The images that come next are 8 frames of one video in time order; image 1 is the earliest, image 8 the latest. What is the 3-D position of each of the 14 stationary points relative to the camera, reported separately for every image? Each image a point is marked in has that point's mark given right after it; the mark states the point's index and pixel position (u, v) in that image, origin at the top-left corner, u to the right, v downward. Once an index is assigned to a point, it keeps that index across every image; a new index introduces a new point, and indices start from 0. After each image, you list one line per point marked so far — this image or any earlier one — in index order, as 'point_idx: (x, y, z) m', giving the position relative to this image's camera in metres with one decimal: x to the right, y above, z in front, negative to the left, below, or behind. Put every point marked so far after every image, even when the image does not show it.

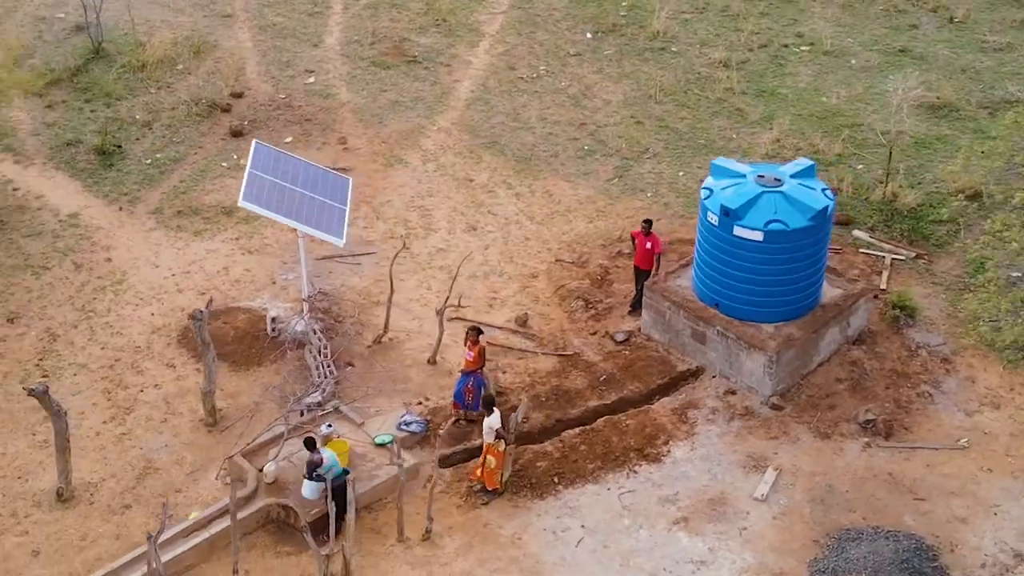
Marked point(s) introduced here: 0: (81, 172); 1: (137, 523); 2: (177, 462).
0: (-4.2, +1.2, +14.8) m
1: (-2.7, -1.7, +10.7) m
2: (-2.5, -1.3, +11.3) m
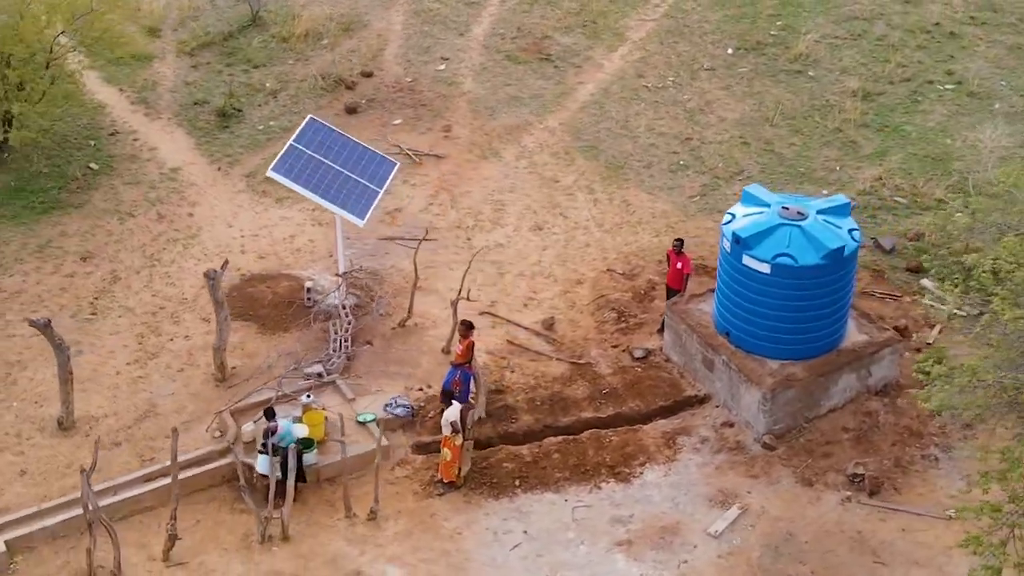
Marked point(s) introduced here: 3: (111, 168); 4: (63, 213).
0: (-3.2, +1.7, +15.6) m
1: (-3.0, -1.3, +11.3) m
2: (-2.6, -0.9, +11.9) m
3: (-3.8, +1.2, +14.9) m
4: (-4.3, +0.7, +14.3) m
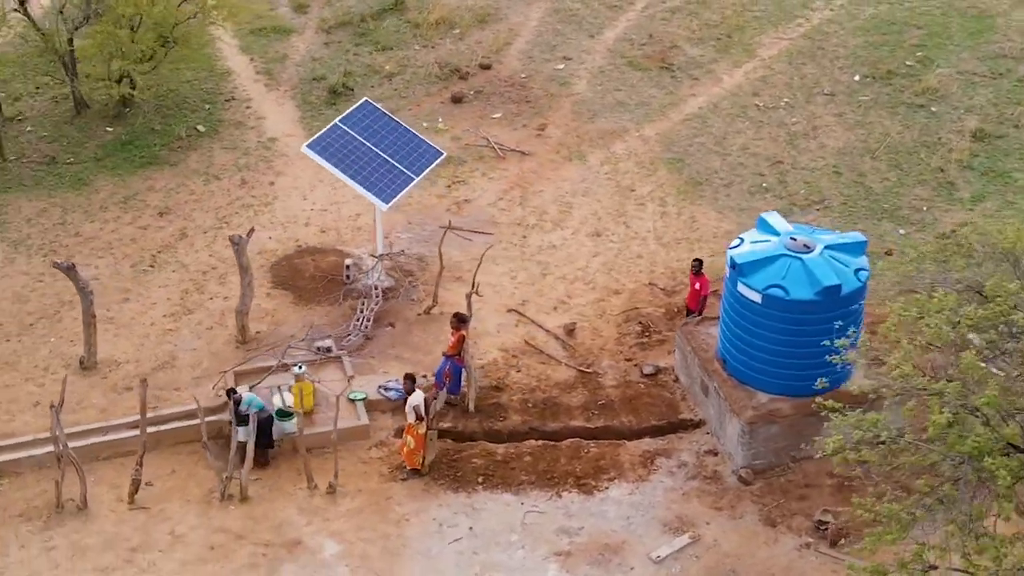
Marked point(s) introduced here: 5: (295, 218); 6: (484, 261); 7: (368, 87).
0: (-2.1, +2.0, +16.2) m
1: (-3.1, -0.9, +12.0) m
2: (-2.6, -0.6, +12.5) m
3: (-2.9, +1.6, +15.5) m
4: (-3.6, +1.2, +15.1) m
5: (-2.1, +0.7, +14.4) m
6: (-0.3, +0.2, +13.7) m
7: (-1.6, +2.2, +16.6) m
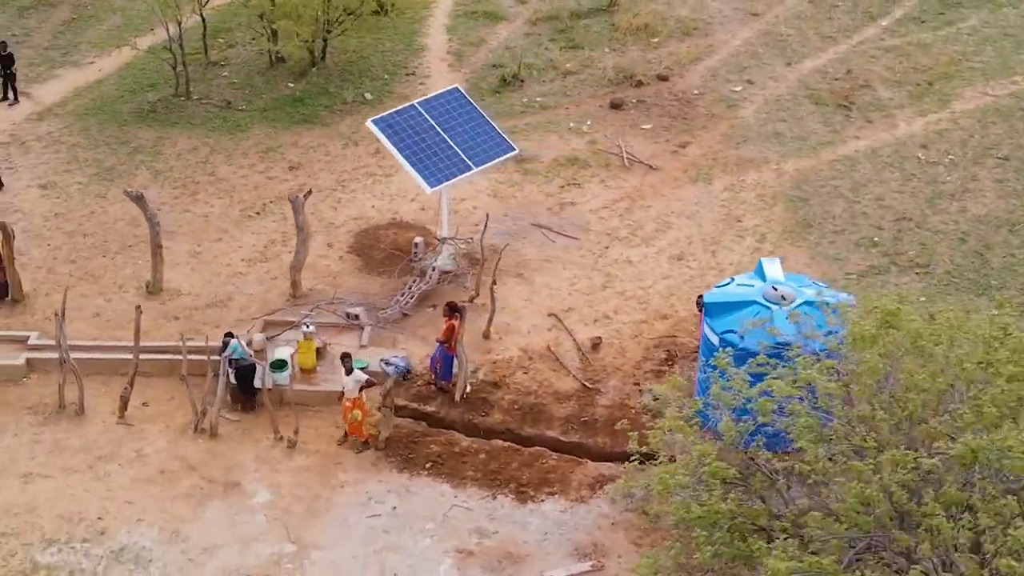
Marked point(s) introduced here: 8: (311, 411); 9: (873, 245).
0: (-0.4, +2.2, +16.7) m
1: (-3.0, -0.4, +13.0) m
2: (-2.4, -0.2, +13.3) m
3: (-1.3, +2.0, +16.3) m
4: (-2.2, +1.7, +16.1) m
5: (-1.1, +1.0, +14.9) m
6: (+0.4, +0.2, +13.8) m
7: (+0.3, +2.3, +16.9) m
8: (-1.6, -1.0, +12.1) m
9: (+3.4, +0.4, +13.9) m
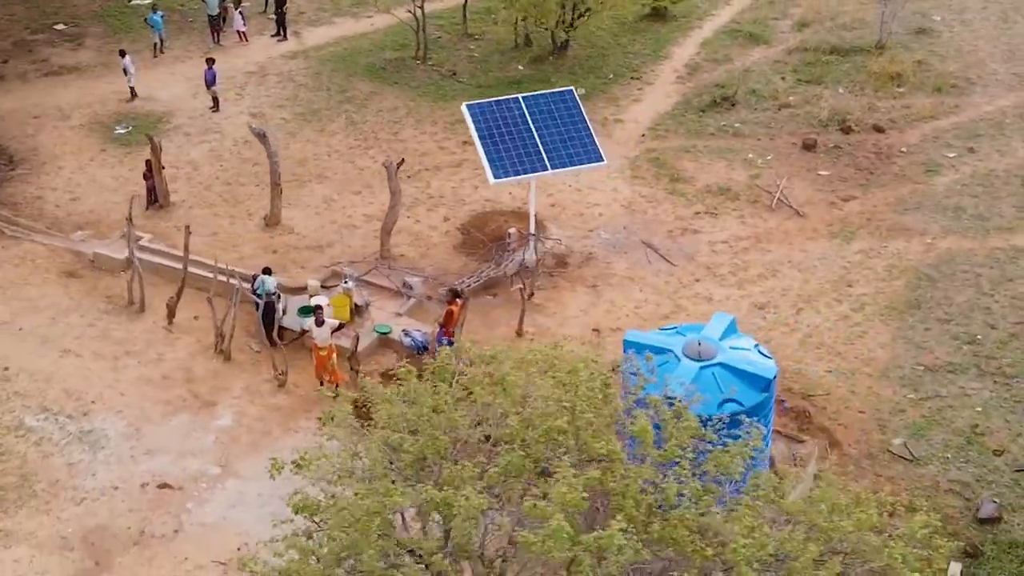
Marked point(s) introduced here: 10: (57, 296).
0: (+1.9, +2.0, +16.5) m
1: (-2.4, +0.3, +14.1) m
2: (-1.7, +0.3, +14.2) m
3: (+0.8, +2.1, +16.5) m
4: (-0.1, +2.0, +16.6) m
5: (+0.4, +1.0, +15.2) m
6: (+1.1, 0.0, +13.7) m
7: (+2.6, +2.0, +16.4) m
8: (-1.6, -0.6, +12.8) m
9: (+3.9, -0.5, +12.7) m
10: (-4.1, -0.1, +13.7) m
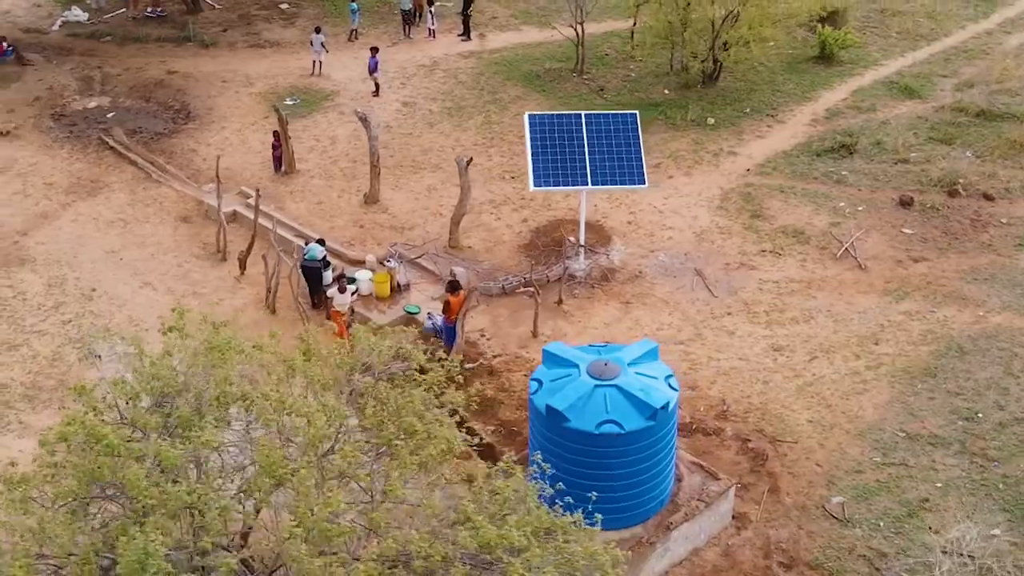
0: (+3.3, +1.6, +16.5) m
1: (-1.7, +0.6, +15.4) m
2: (-1.0, +0.5, +15.2) m
3: (+2.3, +1.8, +16.8) m
4: (+1.4, +1.8, +17.1) m
5: (+1.3, +0.9, +15.6) m
6: (+1.4, -0.2, +14.0) m
7: (+3.9, +1.4, +16.3) m
8: (-1.5, -0.4, +14.0) m
9: (+3.7, -1.1, +12.3) m
10: (-3.5, +0.5, +15.4) m
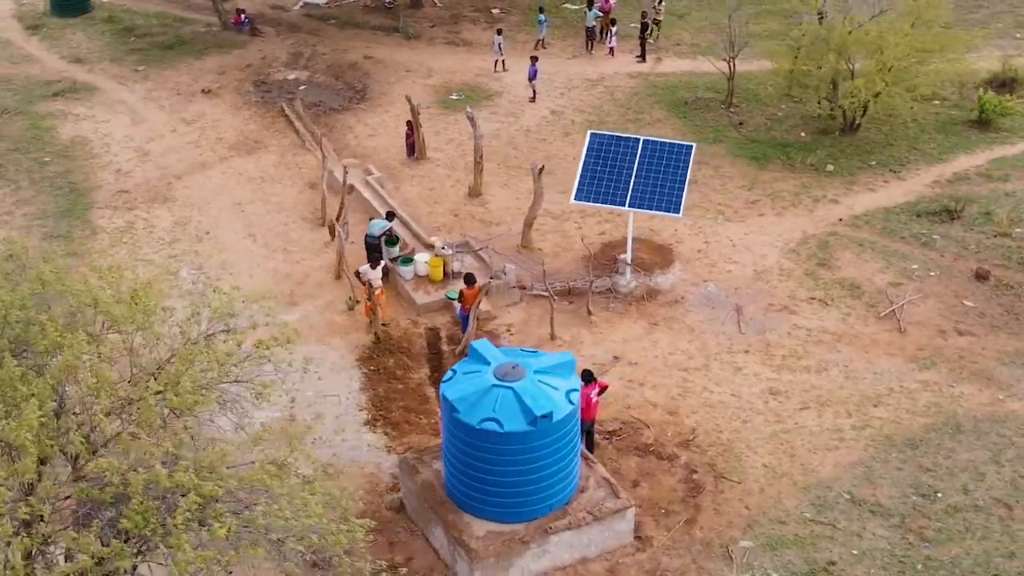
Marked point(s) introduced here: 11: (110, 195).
0: (+4.4, +0.9, +15.9) m
1: (-0.8, +0.8, +16.3) m
2: (-0.2, +0.6, +16.0) m
3: (+3.5, +1.2, +16.5) m
4: (+2.9, +1.4, +17.1) m
5: (+2.2, +0.6, +15.7) m
6: (+1.7, -0.4, +14.1) m
7: (+4.9, +0.6, +15.5) m
8: (-1.1, -0.1, +14.9) m
9: (+3.2, -1.6, +11.8) m
10: (-2.5, +1.0, +16.9) m
11: (-4.7, +1.1, +17.6) m
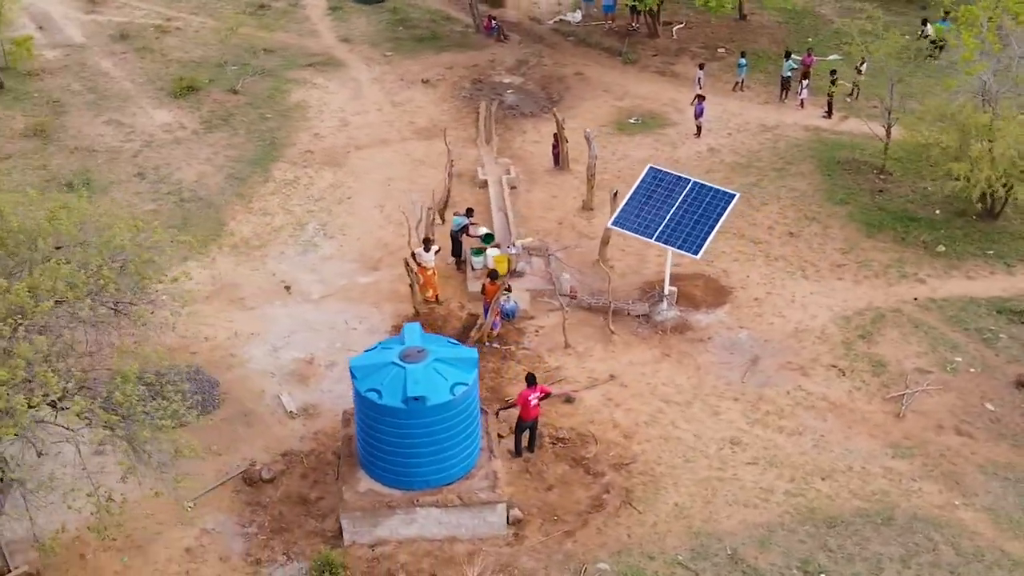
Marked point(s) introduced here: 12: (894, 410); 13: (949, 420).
0: (+5.1, -0.2, +14.8) m
1: (+0.3, +0.7, +16.9) m
2: (+0.8, +0.5, +16.3) m
3: (+4.5, +0.3, +15.6) m
4: (+4.1, +0.5, +16.4) m
5: (+2.9, 0.0, +15.3) m
6: (+1.7, -0.8, +14.0) m
7: (+5.4, -0.5, +14.3) m
8: (-0.6, 0.0, +15.6) m
9: (+2.1, -2.1, +11.3) m
10: (-1.0, +1.2, +17.9) m
11: (-2.8, +1.7, +19.3) m
12: (+3.4, -1.1, +13.2) m
13: (+3.9, -1.2, +13.0) m
